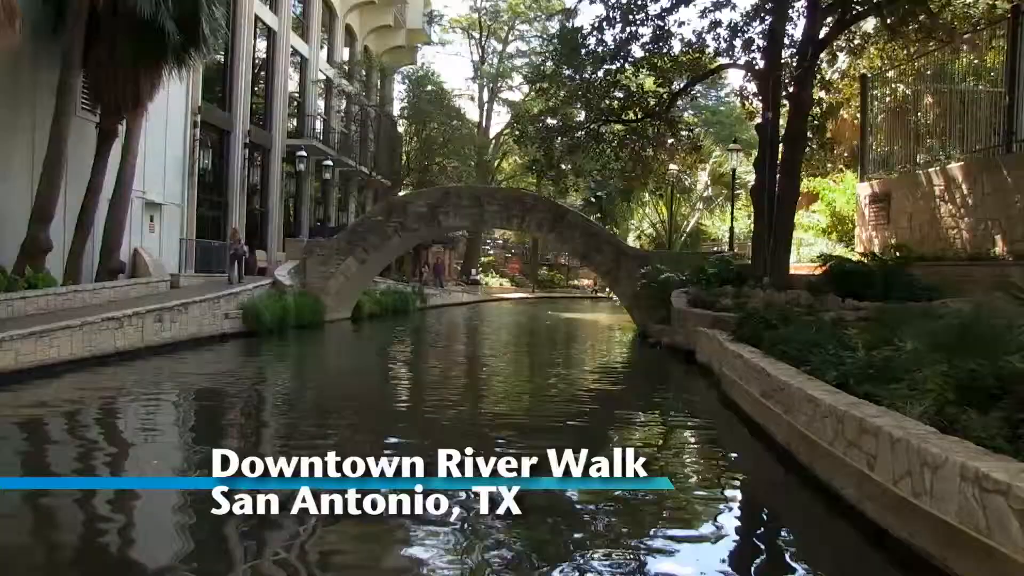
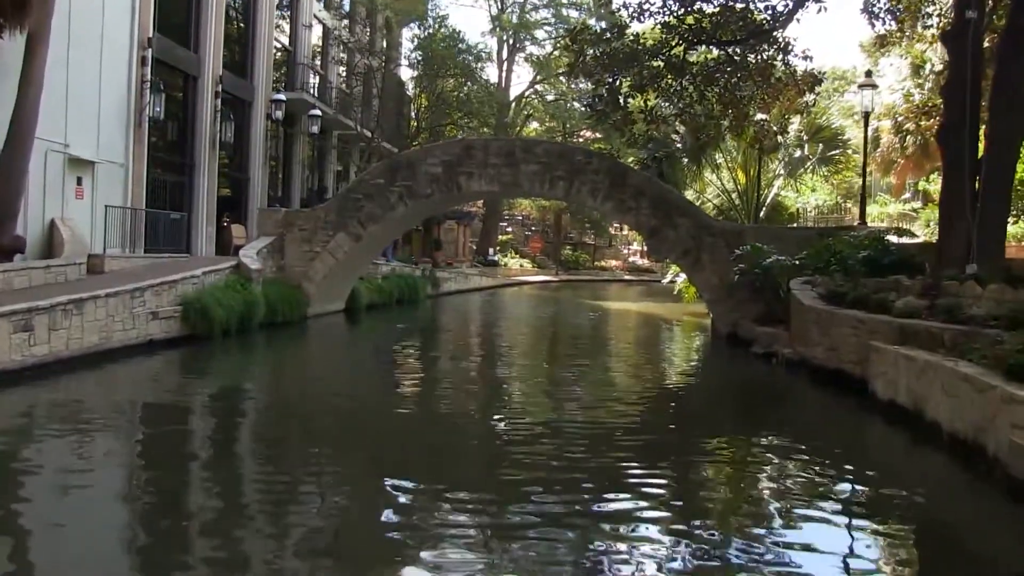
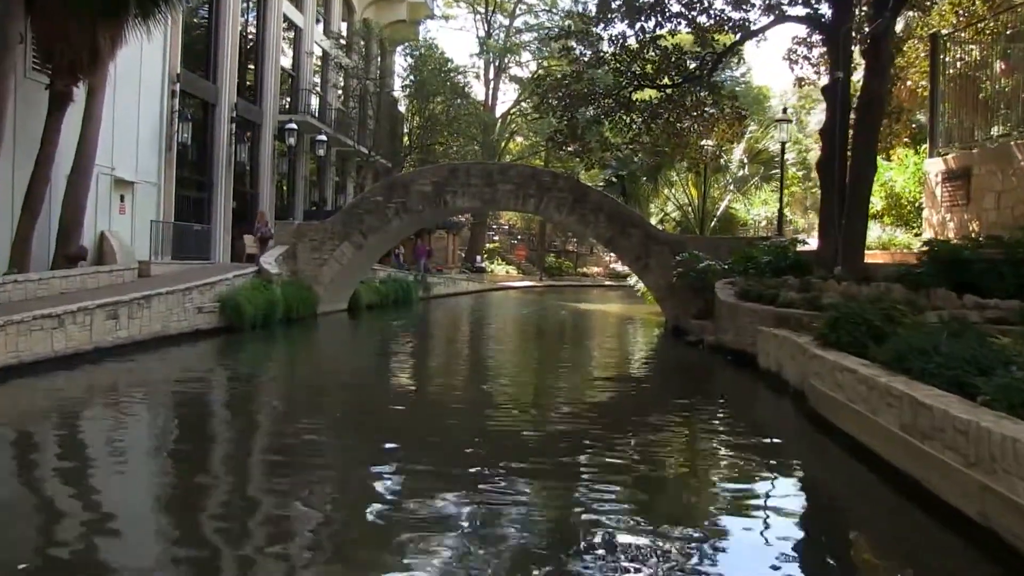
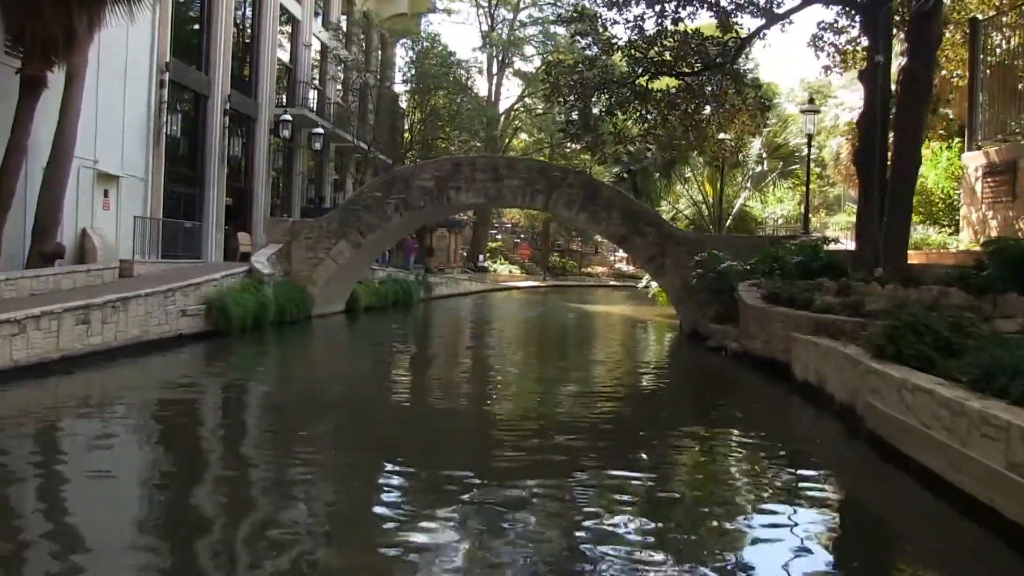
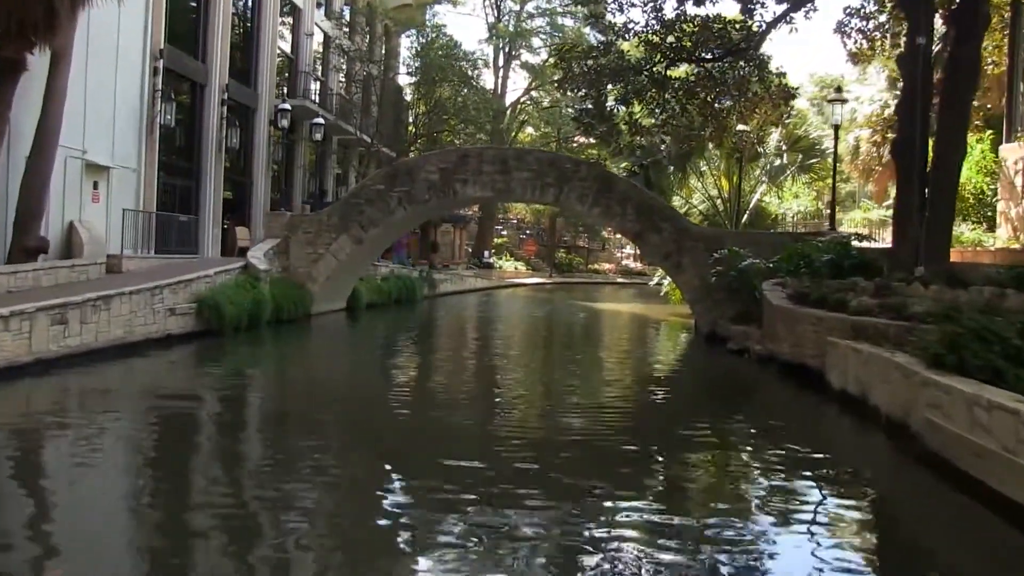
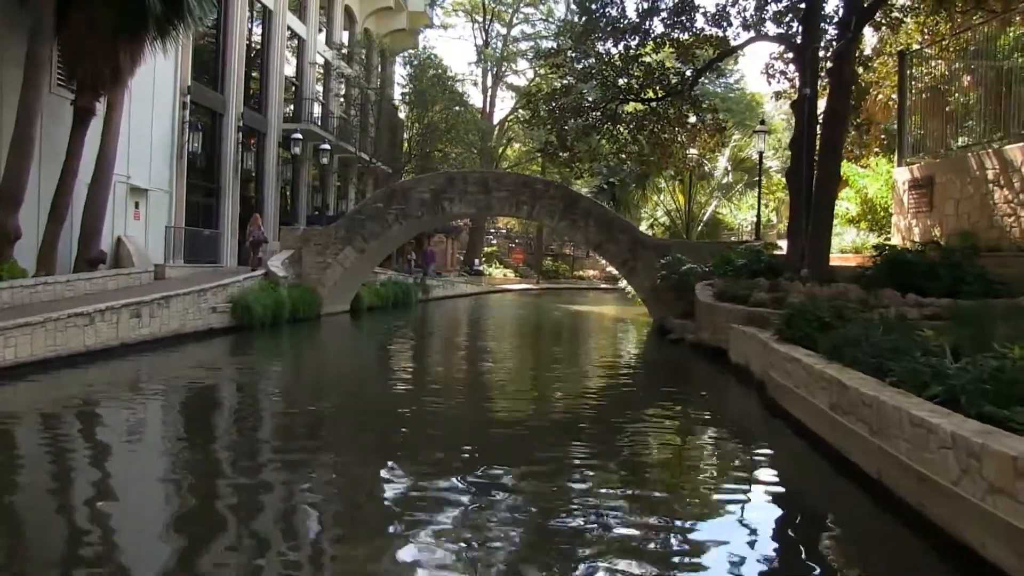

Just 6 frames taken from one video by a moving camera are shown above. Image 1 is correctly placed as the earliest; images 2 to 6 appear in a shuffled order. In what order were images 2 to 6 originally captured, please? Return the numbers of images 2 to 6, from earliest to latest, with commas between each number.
6, 3, 4, 5, 2
